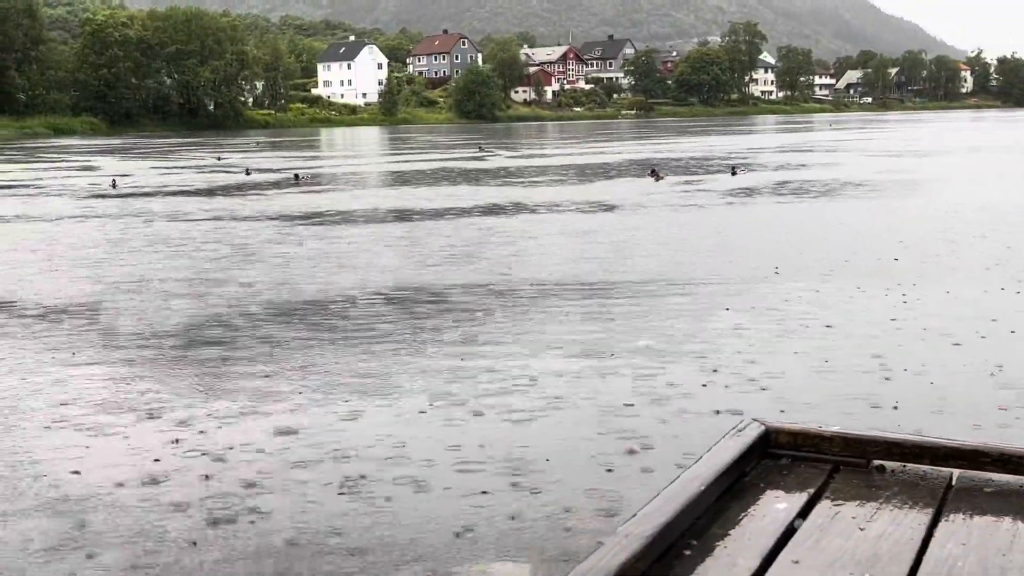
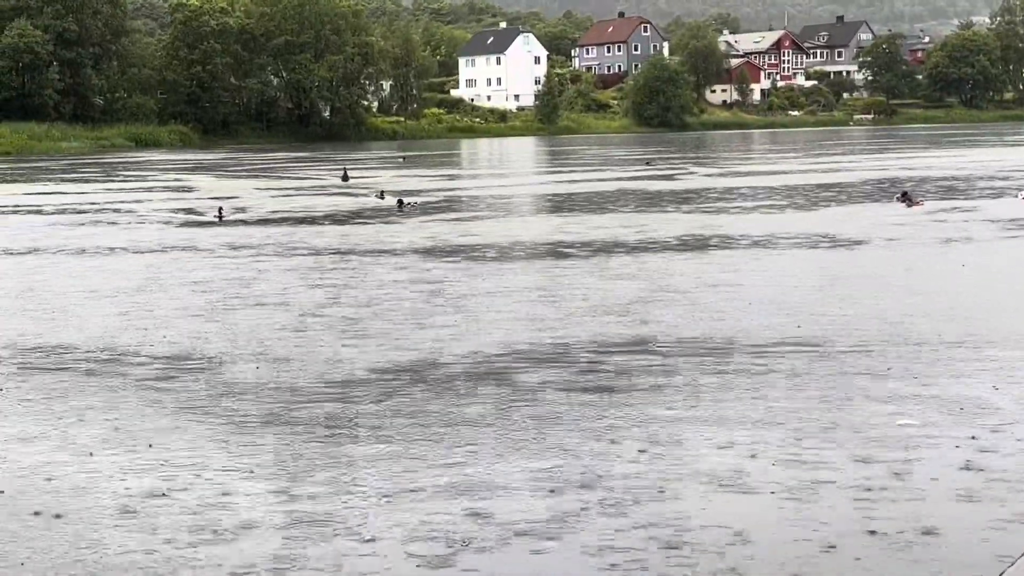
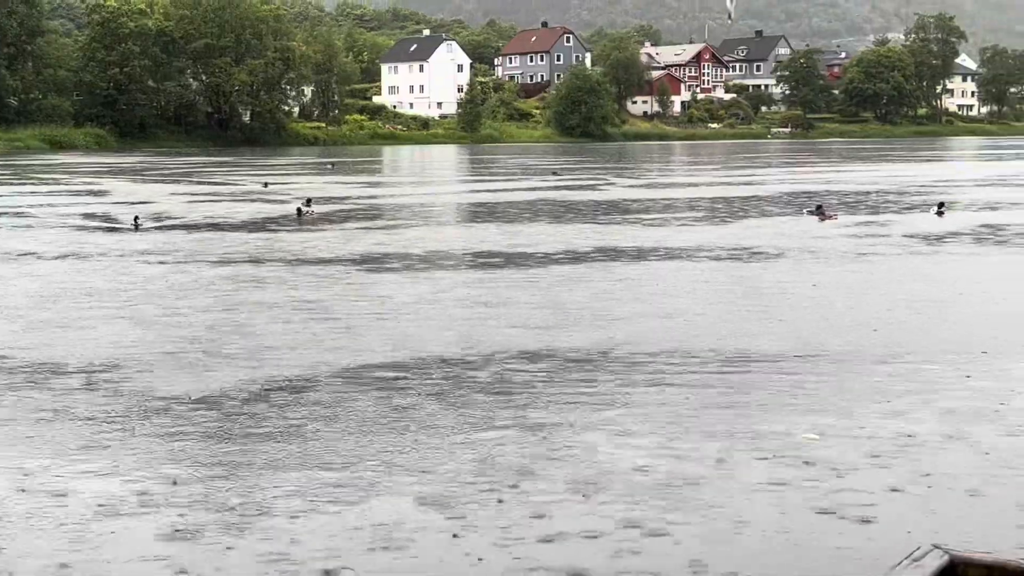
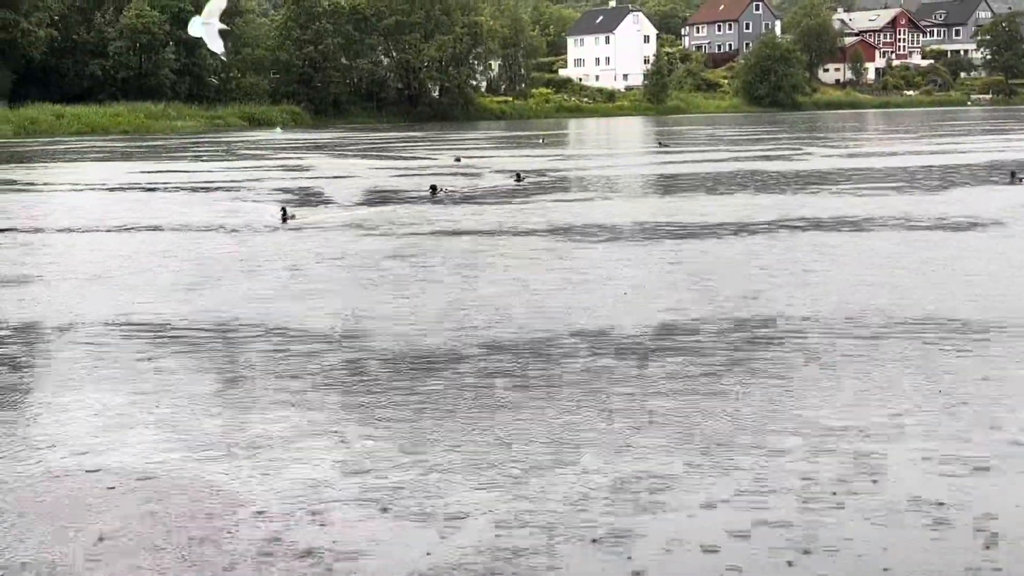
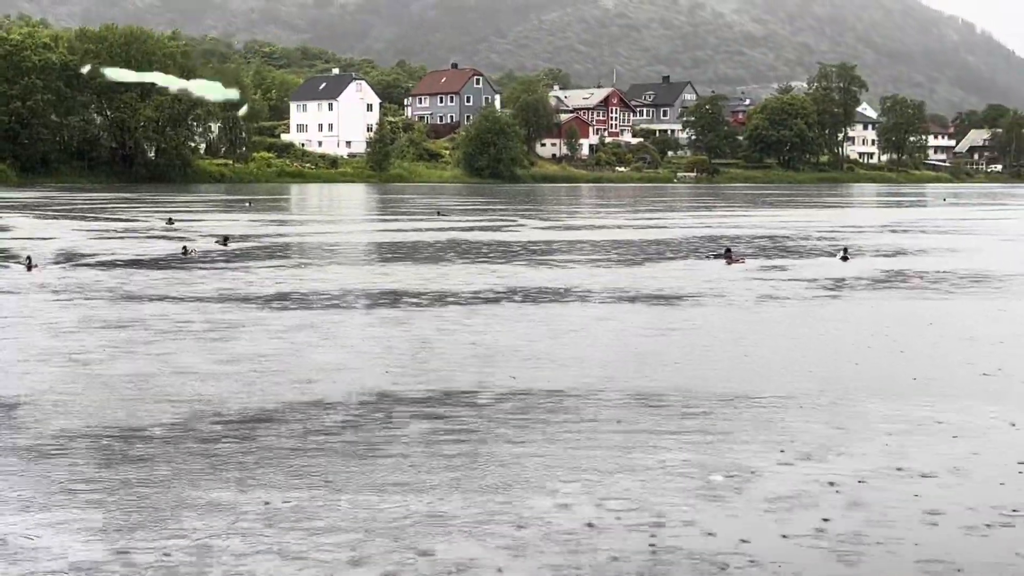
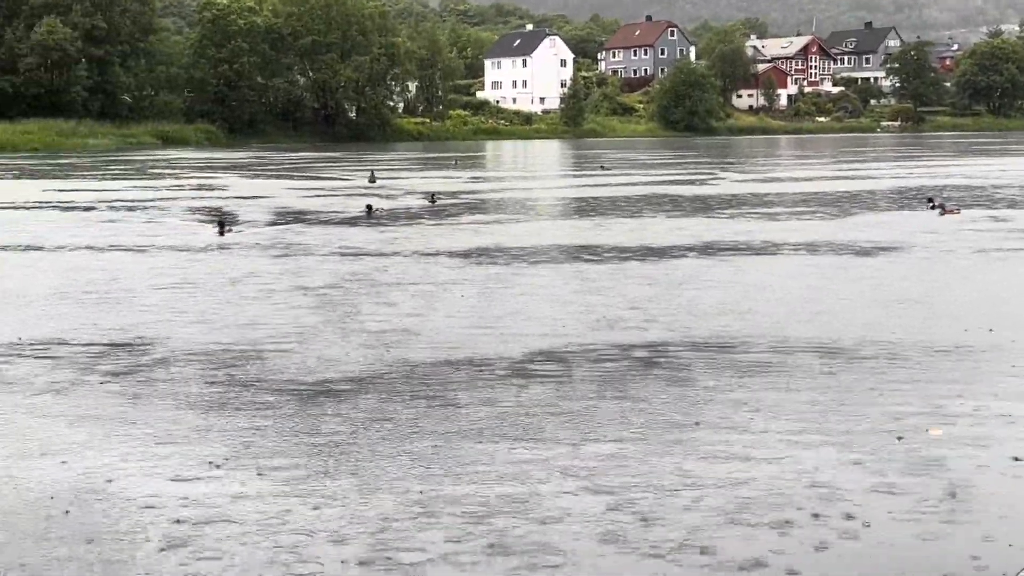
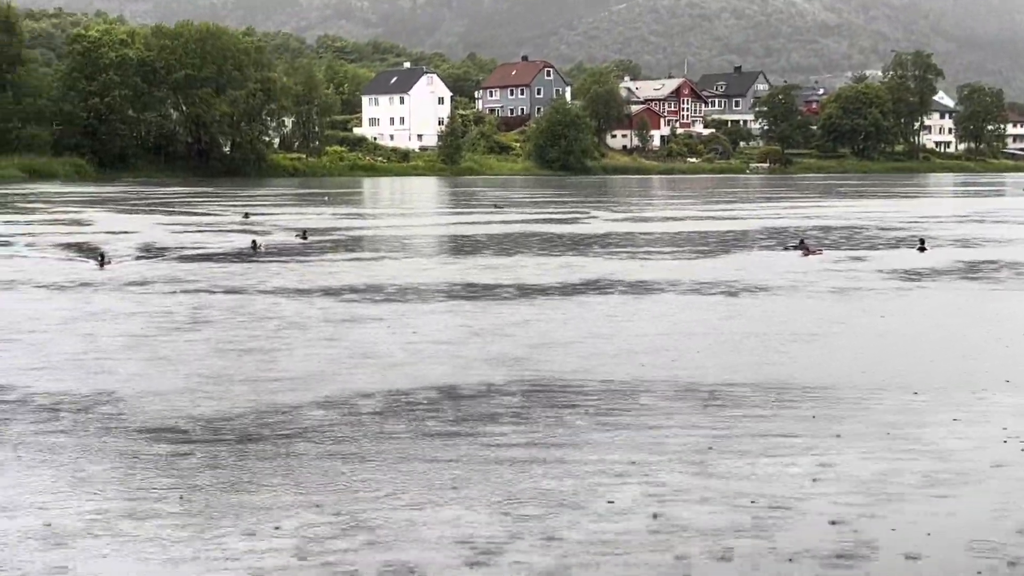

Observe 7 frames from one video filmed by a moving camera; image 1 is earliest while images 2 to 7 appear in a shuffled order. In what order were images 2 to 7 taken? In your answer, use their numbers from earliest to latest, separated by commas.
2, 3, 5, 7, 6, 4
